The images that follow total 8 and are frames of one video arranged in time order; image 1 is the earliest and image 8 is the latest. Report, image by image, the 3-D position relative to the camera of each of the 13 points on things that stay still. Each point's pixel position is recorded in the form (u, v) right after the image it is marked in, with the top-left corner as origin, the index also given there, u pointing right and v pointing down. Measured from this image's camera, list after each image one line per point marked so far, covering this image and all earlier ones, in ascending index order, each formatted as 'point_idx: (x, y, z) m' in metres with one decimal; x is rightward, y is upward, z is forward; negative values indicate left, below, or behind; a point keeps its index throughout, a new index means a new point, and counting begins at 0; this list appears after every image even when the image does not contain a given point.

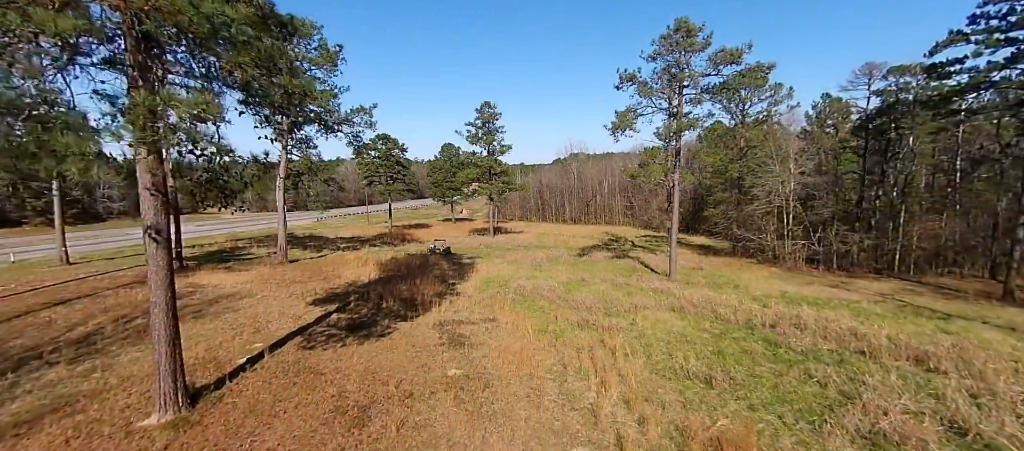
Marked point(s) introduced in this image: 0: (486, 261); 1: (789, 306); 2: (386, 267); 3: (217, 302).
0: (-1.2, -1.6, +17.3) m
1: (+6.9, -2.1, +9.5) m
2: (-4.8, -1.6, +14.5) m
3: (-7.1, -1.9, +9.2) m
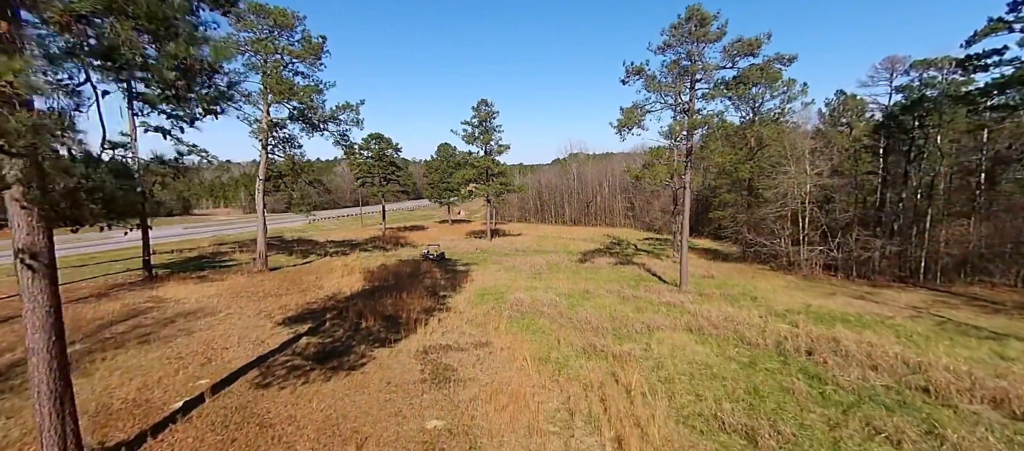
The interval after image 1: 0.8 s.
0: (-1.3, -1.8, +16.2) m
1: (+6.8, -2.3, +8.4) m
2: (-4.9, -1.8, +13.5) m
3: (-7.2, -2.1, +8.1) m
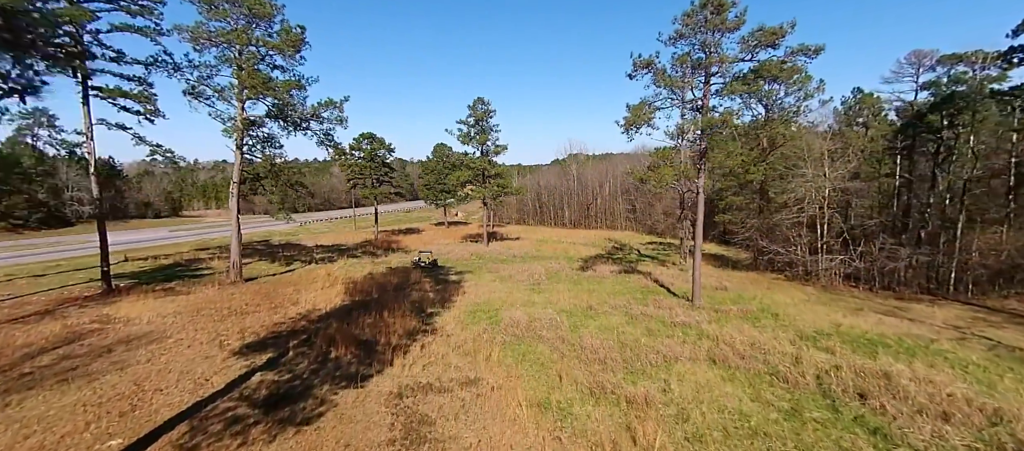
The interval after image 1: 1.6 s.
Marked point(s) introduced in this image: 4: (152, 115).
0: (-1.4, -2.1, +15.1) m
1: (+6.7, -2.5, +7.3) m
2: (-5.0, -2.1, +12.3) m
3: (-7.3, -2.3, +6.9) m
4: (-10.6, +3.3, +11.2) m
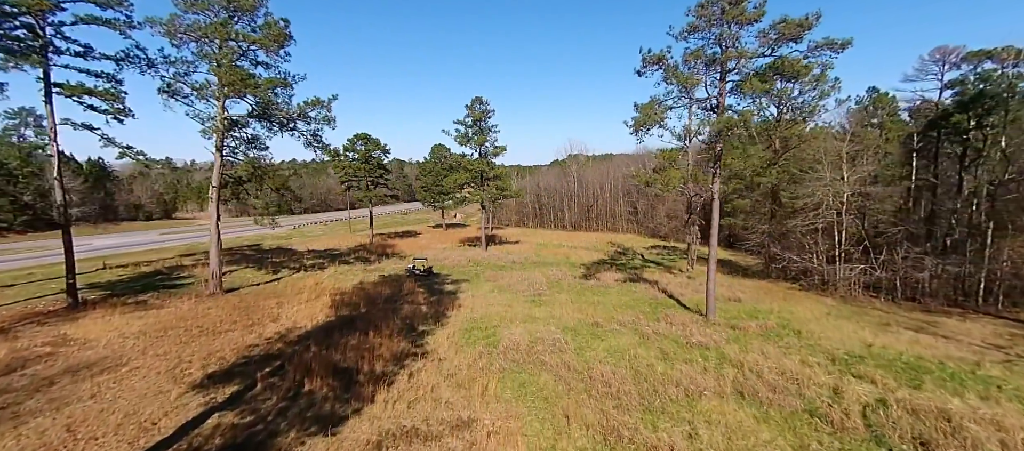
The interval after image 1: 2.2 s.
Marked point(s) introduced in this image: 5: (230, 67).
0: (-1.4, -2.3, +14.2) m
1: (+6.7, -2.7, +6.5) m
2: (-5.0, -2.3, +11.5) m
3: (-7.3, -2.5, +6.1) m
4: (-10.6, +3.0, +10.3) m
5: (-8.8, +4.9, +11.8) m
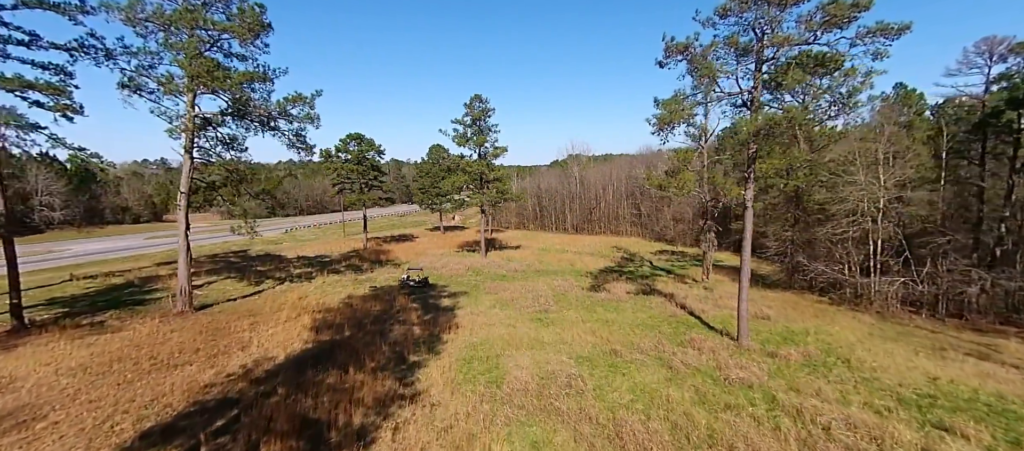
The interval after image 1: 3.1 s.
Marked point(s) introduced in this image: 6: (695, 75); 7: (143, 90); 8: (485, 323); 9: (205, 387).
0: (-1.3, -2.6, +13.0) m
1: (+6.8, -3.0, +5.3) m
2: (-4.9, -2.6, +10.2) m
3: (-7.2, -2.8, +4.8) m
4: (-10.5, +2.7, +9.1) m
5: (-8.7, +4.6, +10.5) m
6: (+4.3, +3.5, +8.8) m
7: (-10.4, +3.8, +10.7) m
8: (-0.8, -2.7, +10.6) m
9: (-5.3, -2.8, +6.5) m
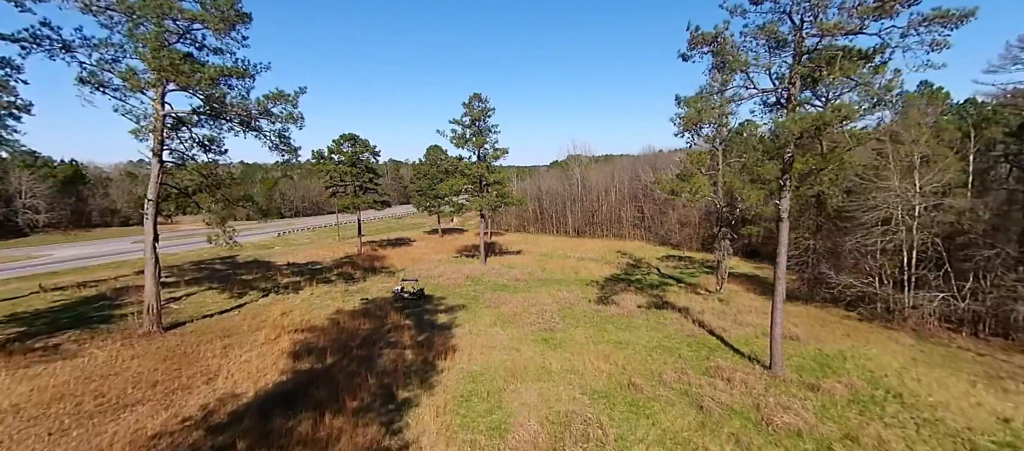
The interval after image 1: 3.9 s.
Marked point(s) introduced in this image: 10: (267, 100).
0: (-1.3, -2.9, +11.9) m
1: (+6.9, -3.3, +4.3) m
2: (-4.9, -2.9, +9.1) m
3: (-7.1, -3.1, +3.7) m
4: (-10.5, +2.4, +8.0) m
5: (-8.6, +4.4, +9.5) m
6: (+4.4, +3.2, +7.8) m
7: (-10.3, +3.5, +9.7) m
8: (-0.7, -3.0, +9.6) m
9: (-5.2, -3.1, +5.5) m
10: (-7.0, +3.6, +10.9) m
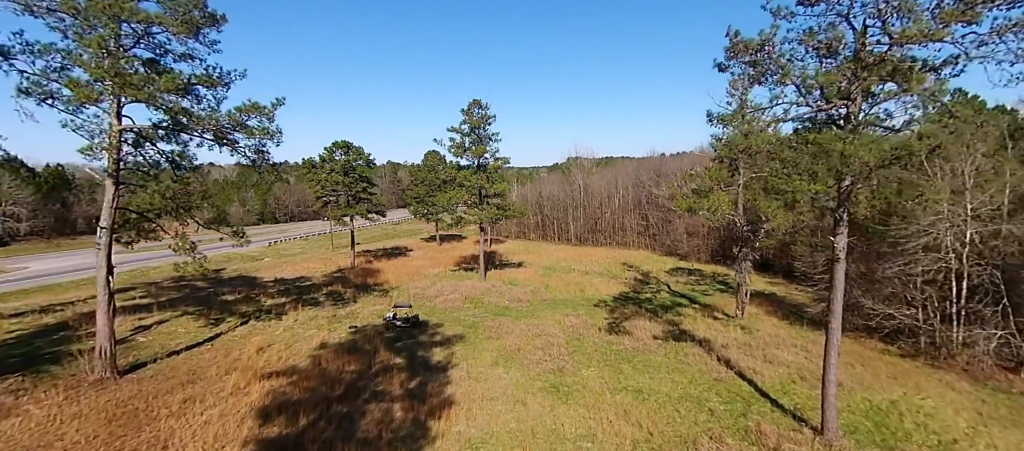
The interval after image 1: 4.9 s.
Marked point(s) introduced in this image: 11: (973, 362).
0: (-1.2, -3.6, +10.7) m
1: (+7.1, -4.0, +3.1) m
2: (-4.8, -3.6, +7.9) m
3: (-7.0, -3.8, +2.5) m
4: (-10.3, +1.7, +6.8) m
5: (-8.5, +3.6, +8.3) m
6: (+4.5, +2.5, +6.6) m
7: (-10.2, +2.8, +8.4) m
8: (-0.6, -3.7, +8.3) m
9: (-5.1, -3.8, +4.3) m
10: (-6.9, +2.9, +9.7) m
11: (+12.1, -3.5, +9.9) m
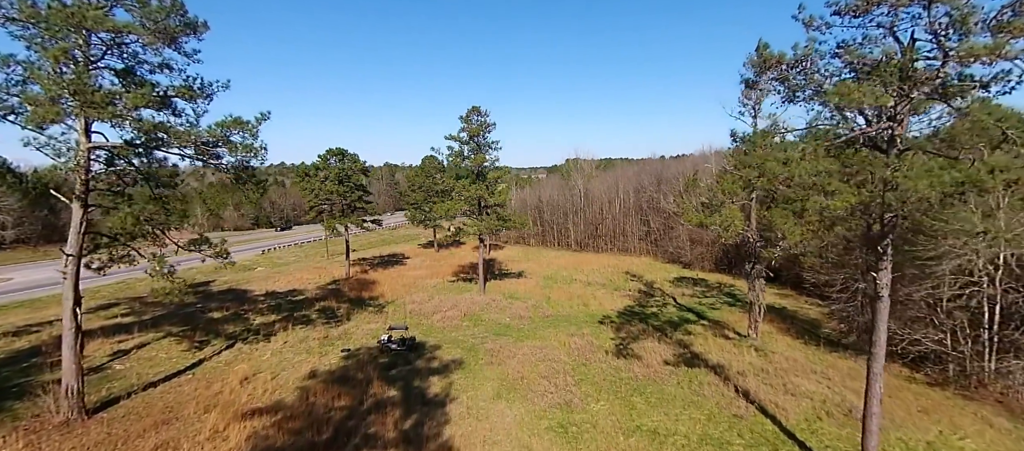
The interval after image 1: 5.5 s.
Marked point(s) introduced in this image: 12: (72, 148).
0: (-1.1, -4.2, +10.0) m
1: (+7.2, -4.5, +2.4) m
2: (-4.7, -4.1, +7.2) m
3: (-6.9, -4.4, +1.8) m
4: (-10.2, +1.2, +6.0) m
5: (-8.4, +3.1, +7.5) m
6: (+4.6, +2.0, +5.9) m
7: (-10.1, +2.3, +7.7) m
8: (-0.5, -4.3, +7.7) m
9: (-5.0, -4.3, +3.6) m
10: (-6.8, +2.3, +8.9) m
11: (+12.1, -4.1, +9.3) m
12: (-9.3, +1.7, +8.0) m
